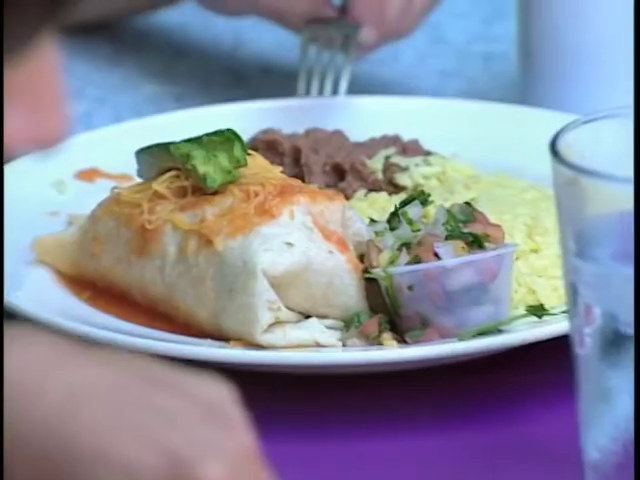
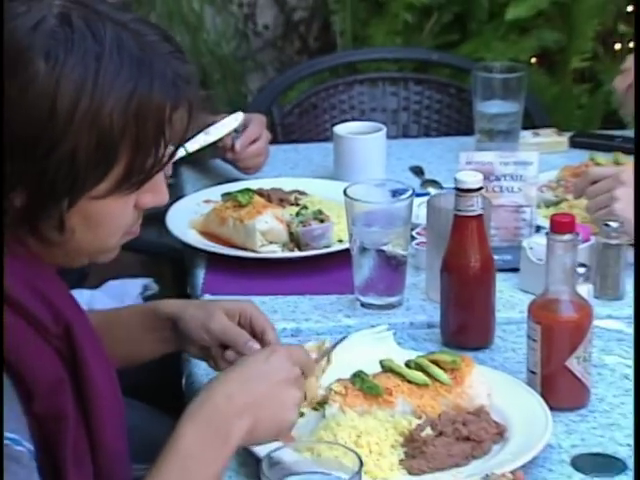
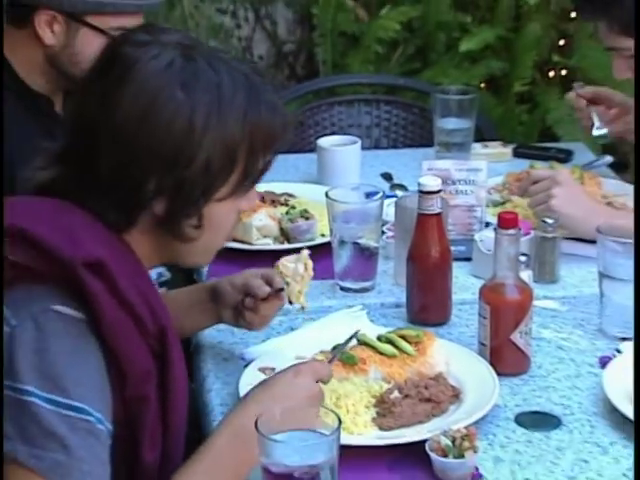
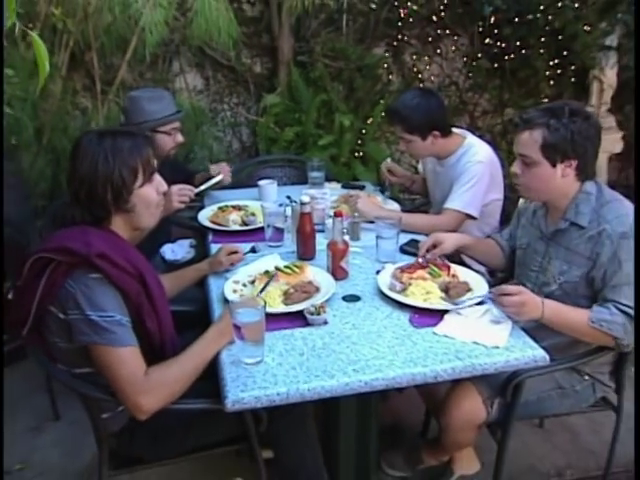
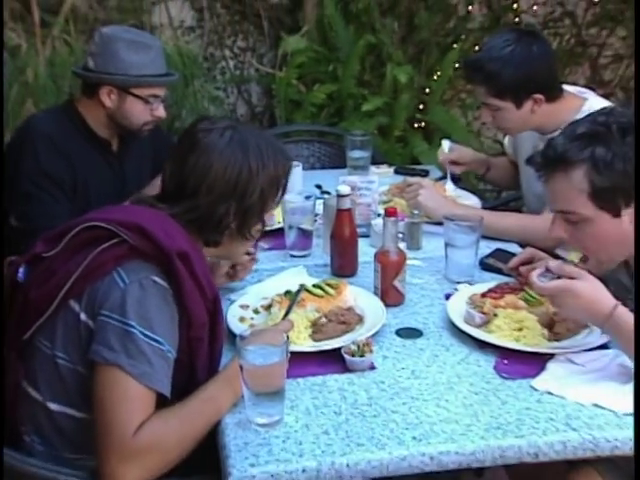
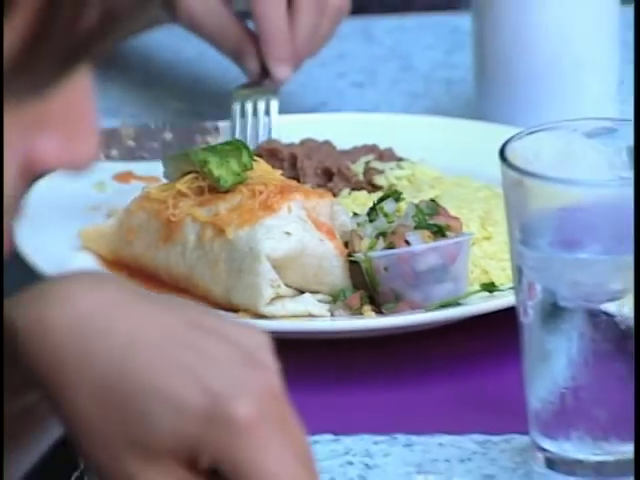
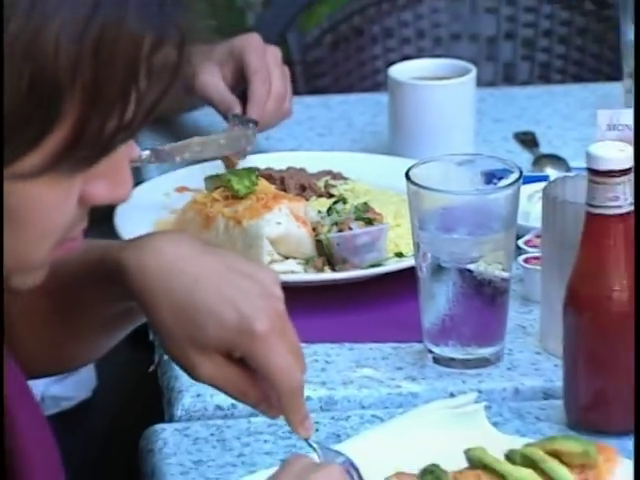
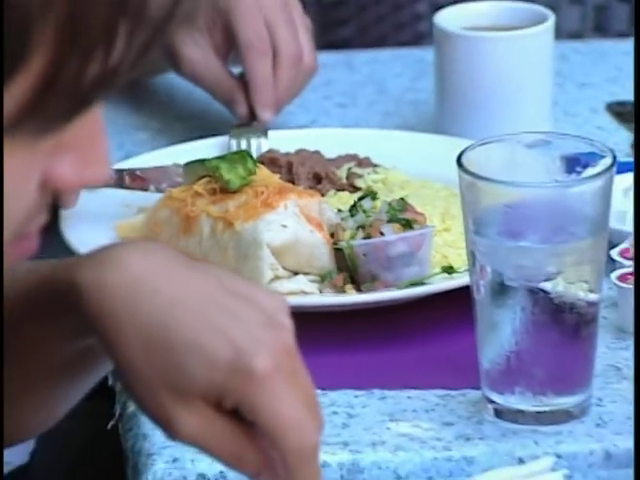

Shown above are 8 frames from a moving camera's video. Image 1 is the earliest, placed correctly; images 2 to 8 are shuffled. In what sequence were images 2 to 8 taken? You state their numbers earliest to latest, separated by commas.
6, 8, 7, 2, 3, 5, 4
